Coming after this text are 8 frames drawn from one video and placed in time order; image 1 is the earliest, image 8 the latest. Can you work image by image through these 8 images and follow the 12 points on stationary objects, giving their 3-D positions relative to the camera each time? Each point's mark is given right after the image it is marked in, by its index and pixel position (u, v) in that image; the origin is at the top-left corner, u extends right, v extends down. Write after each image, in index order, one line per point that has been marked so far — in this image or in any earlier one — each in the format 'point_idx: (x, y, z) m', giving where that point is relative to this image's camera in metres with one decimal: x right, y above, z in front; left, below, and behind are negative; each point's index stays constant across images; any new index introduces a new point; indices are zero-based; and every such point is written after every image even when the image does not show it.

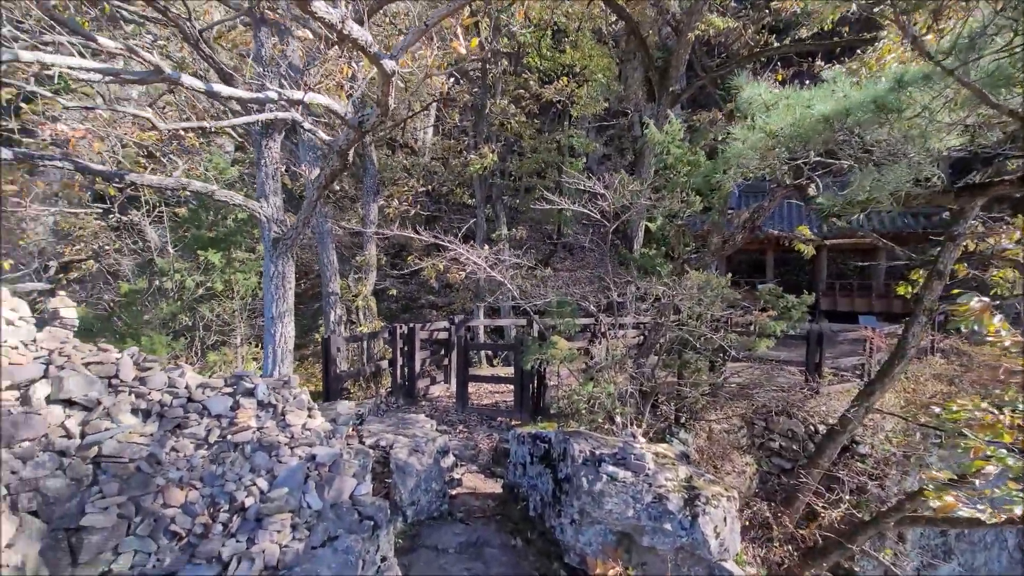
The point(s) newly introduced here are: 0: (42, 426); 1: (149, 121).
0: (-2.4, -0.7, +2.5) m
1: (-4.5, +2.1, +6.2) m
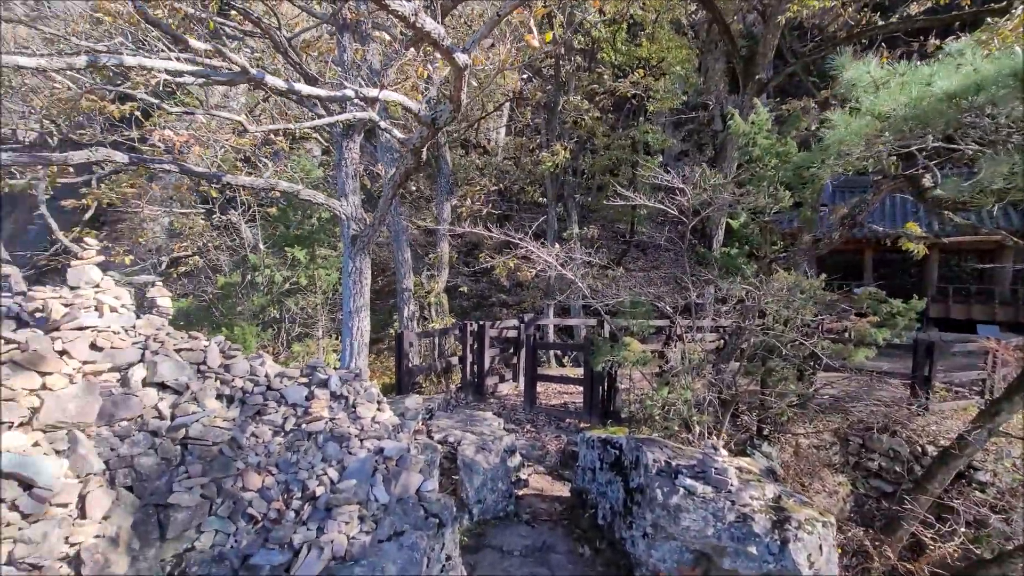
0: (-2.0, -0.6, +2.7) m
1: (-3.6, +2.2, +6.6) m
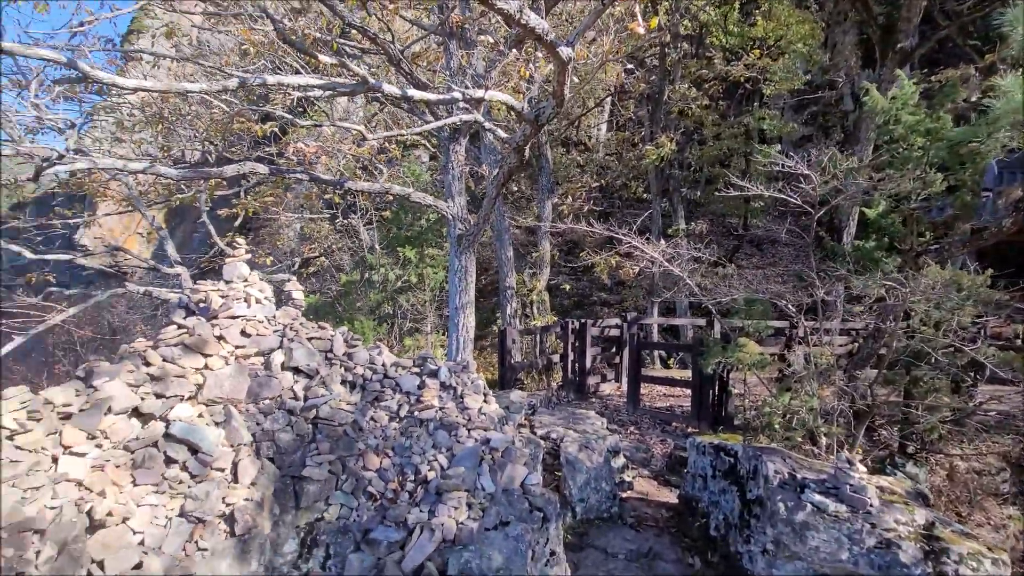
0: (-1.4, -0.6, +3.0) m
1: (-2.1, +2.2, +7.1) m
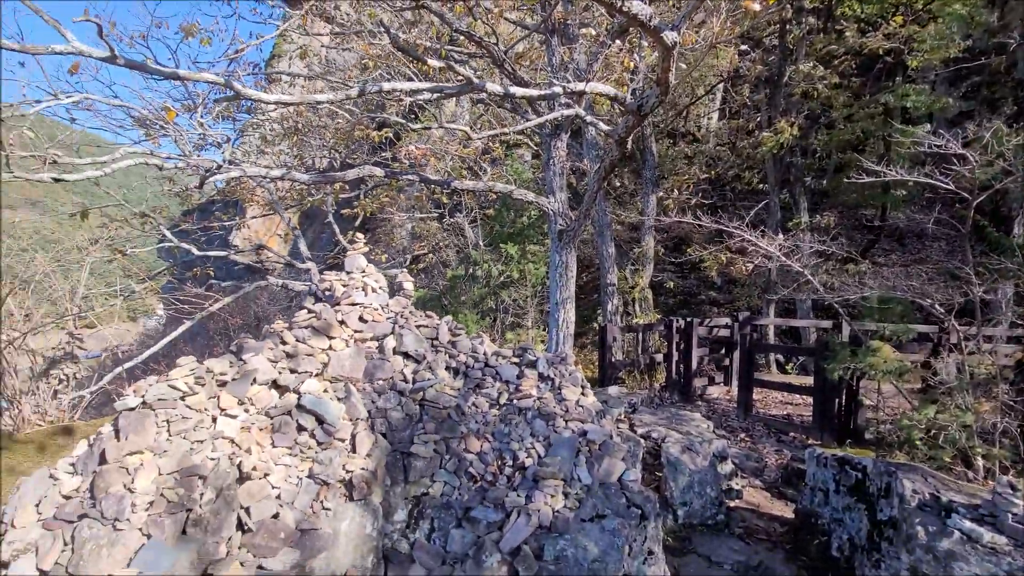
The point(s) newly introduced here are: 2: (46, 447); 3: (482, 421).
0: (-0.8, -0.5, +3.2) m
1: (-0.6, +2.3, +7.5) m
2: (-3.7, -1.2, +3.9) m
3: (-0.2, -0.9, +3.2) m
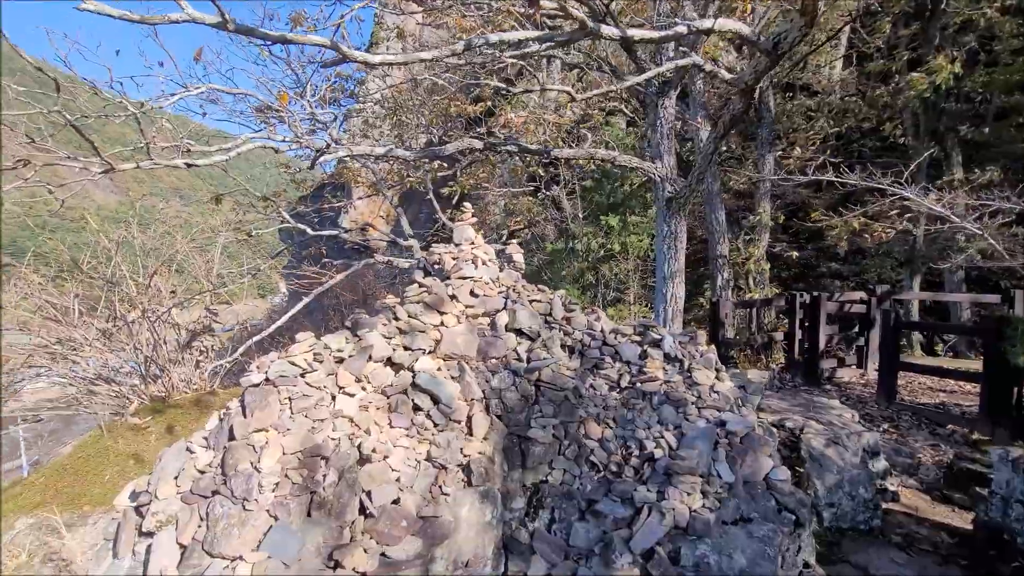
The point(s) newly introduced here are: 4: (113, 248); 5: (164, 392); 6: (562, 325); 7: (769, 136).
0: (0.0, -0.4, +3.0) m
1: (+0.8, +2.7, +7.0) m
2: (-2.8, -1.0, +4.2) m
3: (+0.5, -0.7, +2.9) m
4: (-3.7, +0.4, +4.6) m
5: (-3.1, -0.9, +4.4) m
6: (+0.3, -0.2, +3.3) m
7: (+4.9, +2.9, +9.4) m
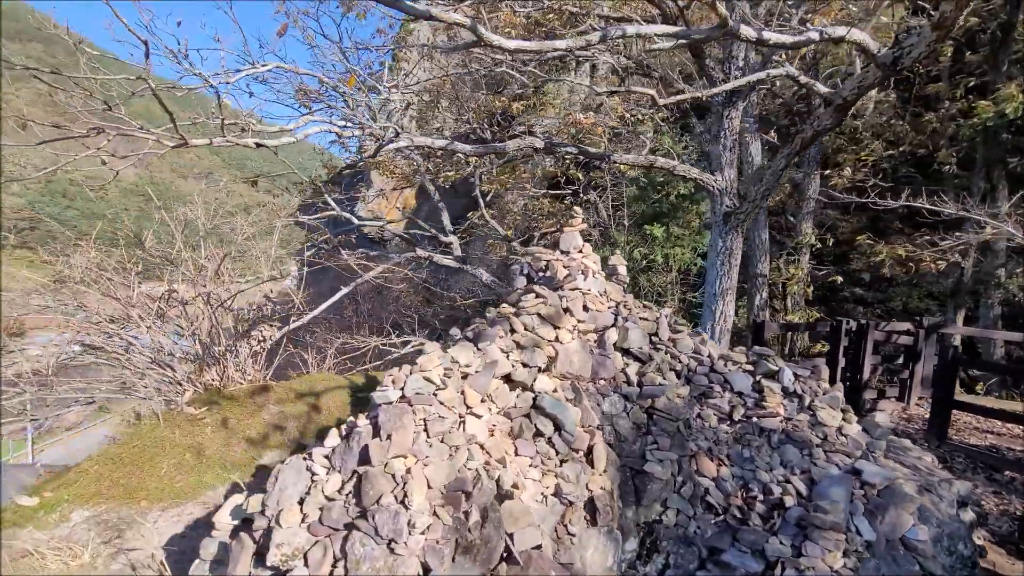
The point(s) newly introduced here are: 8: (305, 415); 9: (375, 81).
0: (+0.6, -0.5, +2.8) m
1: (+1.7, +2.5, +6.7) m
2: (-2.2, -0.9, +4.0) m
3: (+1.1, -0.8, +2.7) m
4: (-3.0, +0.6, +4.4) m
5: (-2.5, -0.8, +4.2) m
6: (+1.0, -0.4, +3.0) m
7: (+5.9, +2.4, +9.1) m
8: (-1.7, -1.0, +4.1) m
9: (-1.8, +2.9, +7.1) m
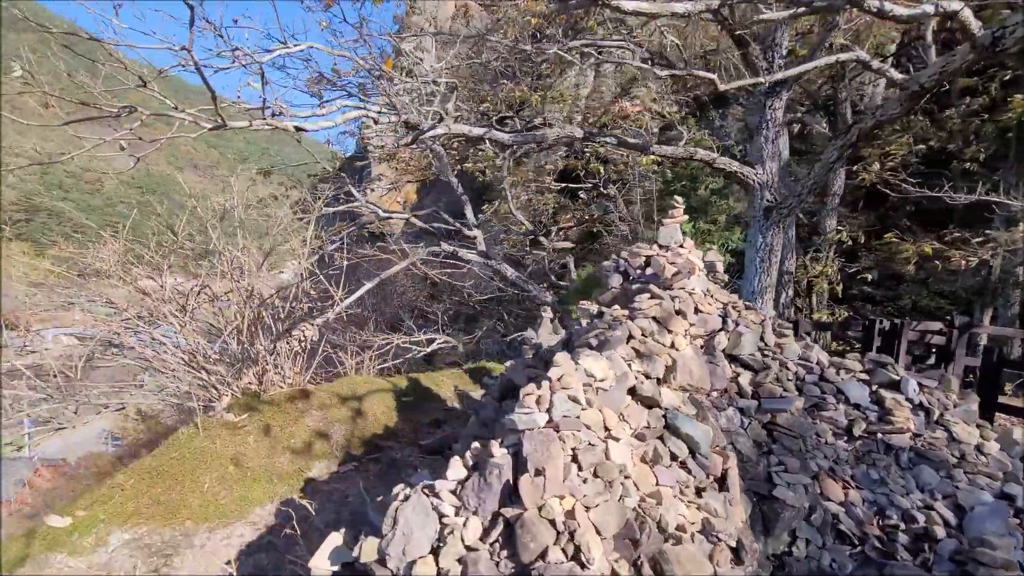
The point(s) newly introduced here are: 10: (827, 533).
0: (+1.1, -0.5, +2.5) m
1: (+2.2, +2.6, +6.4) m
2: (-1.7, -0.9, +3.7) m
3: (+1.6, -0.8, +2.4) m
4: (-2.5, +0.6, +4.0) m
5: (-2.0, -0.8, +3.9) m
6: (+1.4, -0.4, +2.7) m
7: (+6.3, +2.5, +8.8) m
8: (-1.2, -1.0, +3.7) m
9: (-1.3, +2.9, +6.7) m
10: (+1.4, -1.1, +2.2) m
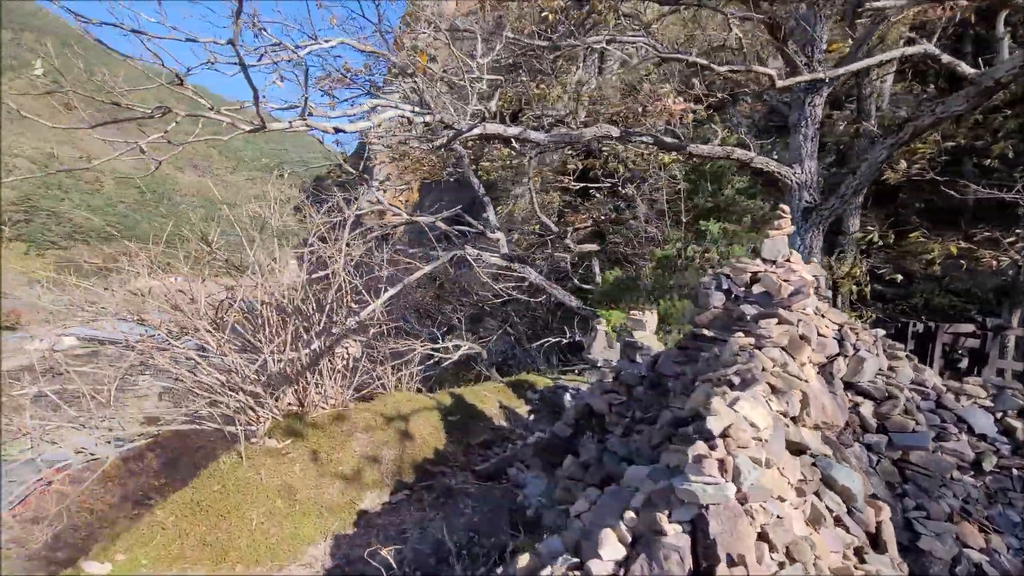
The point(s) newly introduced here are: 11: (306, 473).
0: (+1.5, -0.5, +2.2) m
1: (+2.6, +2.5, +6.2) m
2: (-1.3, -1.0, +3.5) m
3: (+2.0, -0.9, +2.1) m
4: (-2.1, +0.5, +3.8) m
5: (-1.6, -0.8, +3.6) m
6: (+1.9, -0.4, +2.5) m
7: (+6.7, +2.4, +8.5) m
8: (-0.8, -1.1, +3.5) m
9: (-0.9, +2.9, +6.5) m
10: (+1.9, -1.2, +1.9) m
11: (-1.3, -1.2, +3.1) m
